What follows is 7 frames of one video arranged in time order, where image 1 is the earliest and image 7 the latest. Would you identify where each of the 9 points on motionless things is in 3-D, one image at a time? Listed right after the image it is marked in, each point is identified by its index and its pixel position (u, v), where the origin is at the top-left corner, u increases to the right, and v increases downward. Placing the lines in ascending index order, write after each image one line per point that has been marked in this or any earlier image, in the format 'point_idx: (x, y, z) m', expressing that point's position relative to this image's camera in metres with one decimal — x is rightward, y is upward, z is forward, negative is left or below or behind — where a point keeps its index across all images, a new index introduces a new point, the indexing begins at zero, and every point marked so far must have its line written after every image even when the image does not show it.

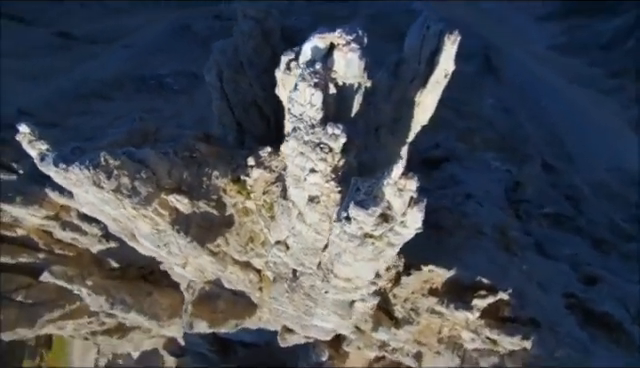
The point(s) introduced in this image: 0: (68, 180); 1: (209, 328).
0: (-1.5, 0.0, +4.5) m
1: (-0.9, -1.1, +5.8) m
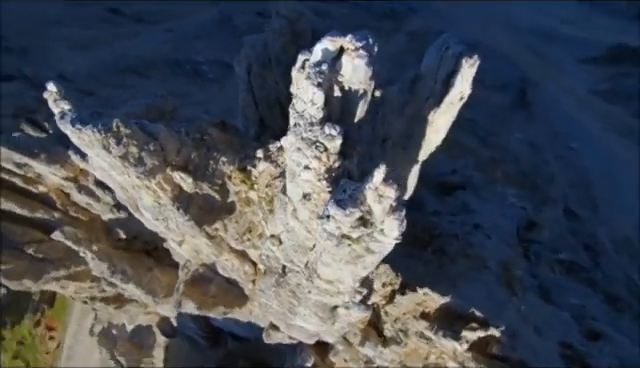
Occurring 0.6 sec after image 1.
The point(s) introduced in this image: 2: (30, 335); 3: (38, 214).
0: (-1.5, +0.3, +4.8) m
1: (-1.0, -1.0, +5.9) m
2: (-2.9, -1.5, +7.4) m
3: (-2.4, -0.3, +6.4) m
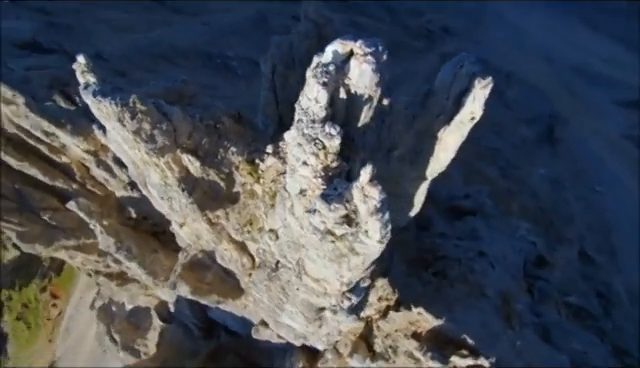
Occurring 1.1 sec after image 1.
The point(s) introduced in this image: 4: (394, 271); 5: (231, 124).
0: (-1.5, +0.5, +5.0) m
1: (-1.1, -0.9, +6.0) m
2: (-3.0, -1.2, +7.7) m
3: (-2.4, 0.0, +6.6) m
4: (+0.7, -0.8, +6.7) m
5: (-0.7, +0.5, +5.6) m
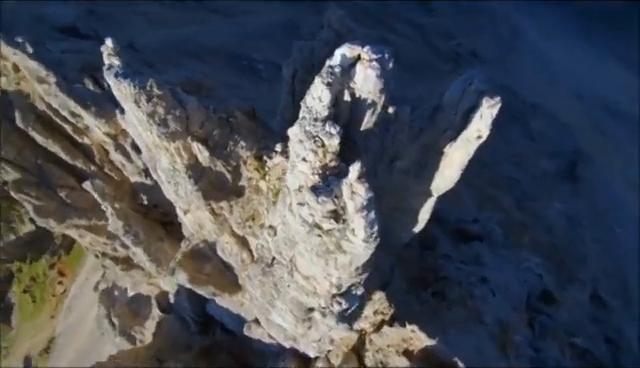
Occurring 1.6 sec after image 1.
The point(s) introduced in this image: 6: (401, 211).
0: (-1.4, +0.7, +5.2) m
1: (-1.1, -0.8, +6.2) m
2: (-2.9, -1.0, +7.9) m
3: (-2.3, +0.2, +6.9) m
4: (+0.7, -0.9, +6.7) m
5: (-0.6, +0.5, +5.8) m
6: (+0.7, -0.3, +6.1) m
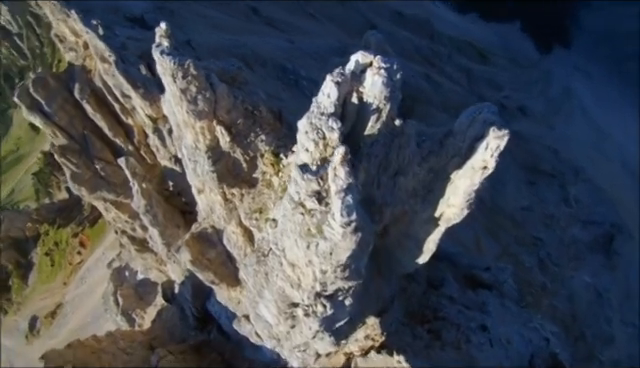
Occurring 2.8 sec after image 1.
0: (-1.2, +0.9, +5.7) m
1: (-1.1, -0.7, +6.5) m
2: (-2.8, -0.7, +8.4) m
3: (-2.0, +0.4, +7.4) m
4: (+0.6, -1.2, +6.8) m
5: (-0.4, +0.6, +6.2) m
6: (+0.8, -0.5, +6.3) m
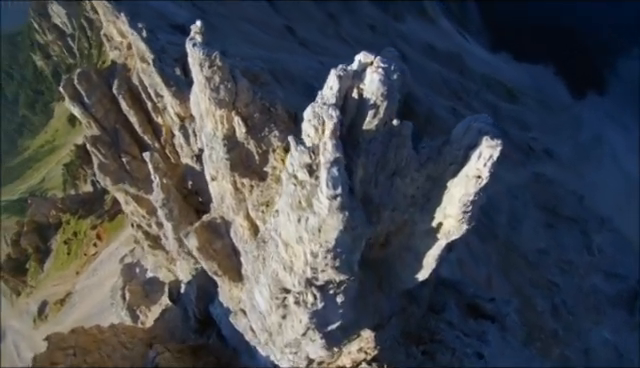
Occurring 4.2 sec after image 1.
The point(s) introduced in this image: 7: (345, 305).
0: (-1.1, +1.1, +6.2) m
1: (-1.1, -0.6, +6.8) m
2: (-2.7, -0.7, +8.7) m
3: (-1.8, +0.5, +7.9) m
4: (+0.6, -1.3, +6.9) m
5: (-0.3, +0.6, +6.6) m
6: (+0.8, -0.6, +6.5) m
7: (+0.2, -1.0, +6.0) m
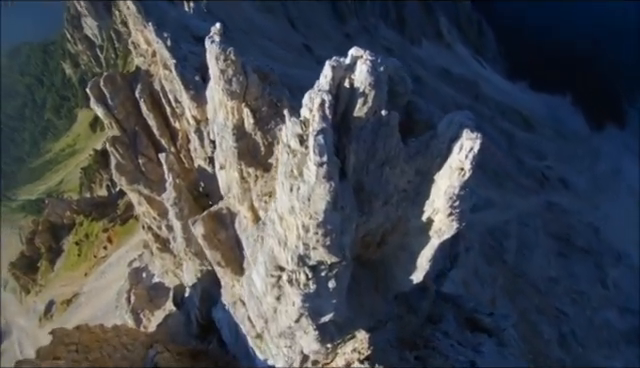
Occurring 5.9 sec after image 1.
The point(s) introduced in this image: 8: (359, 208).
0: (-1.0, +1.2, +6.6) m
1: (-1.1, -0.5, +6.9) m
2: (-2.7, -0.8, +8.9) m
3: (-1.7, +0.4, +8.2) m
4: (+0.6, -1.4, +6.9) m
5: (-0.2, +0.6, +6.9) m
6: (+0.8, -0.5, +6.6) m
7: (+0.2, -0.9, +6.0) m
8: (+0.4, -0.2, +6.3) m
